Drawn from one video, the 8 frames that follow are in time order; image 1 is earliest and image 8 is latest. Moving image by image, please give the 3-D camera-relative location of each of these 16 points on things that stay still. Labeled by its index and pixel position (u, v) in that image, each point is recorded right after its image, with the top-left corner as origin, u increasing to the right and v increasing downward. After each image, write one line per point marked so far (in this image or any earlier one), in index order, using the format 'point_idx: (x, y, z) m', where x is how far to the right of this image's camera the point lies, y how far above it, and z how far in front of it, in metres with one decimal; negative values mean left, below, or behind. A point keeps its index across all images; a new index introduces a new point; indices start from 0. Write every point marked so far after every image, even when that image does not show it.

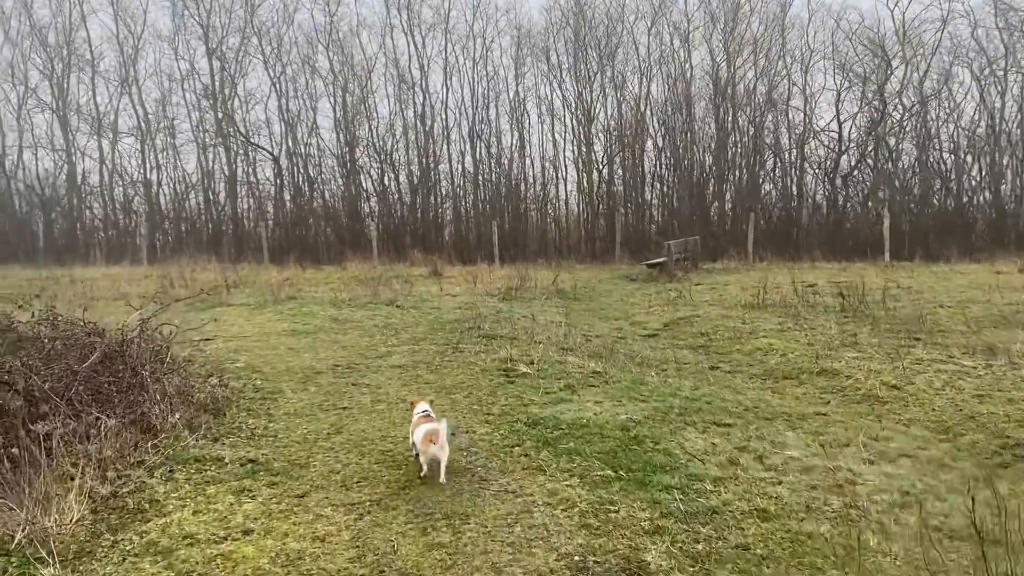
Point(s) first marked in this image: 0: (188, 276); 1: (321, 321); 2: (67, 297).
0: (-5.4, +0.2, +14.1) m
1: (-2.0, -0.3, +8.7) m
2: (-6.4, -0.1, +12.3) m
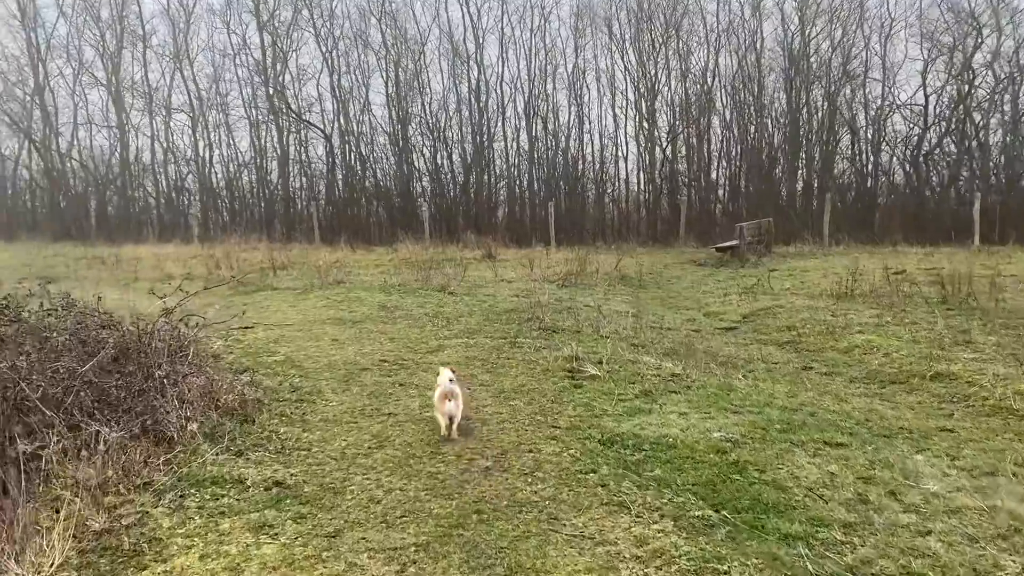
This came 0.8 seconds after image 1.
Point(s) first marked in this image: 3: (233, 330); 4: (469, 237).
0: (-4.5, +0.5, +13.7) m
1: (-1.4, -0.2, +8.1) m
2: (-5.6, +0.2, +12.0) m
3: (-2.3, -0.4, +7.0) m
4: (-0.8, +1.0, +16.4) m
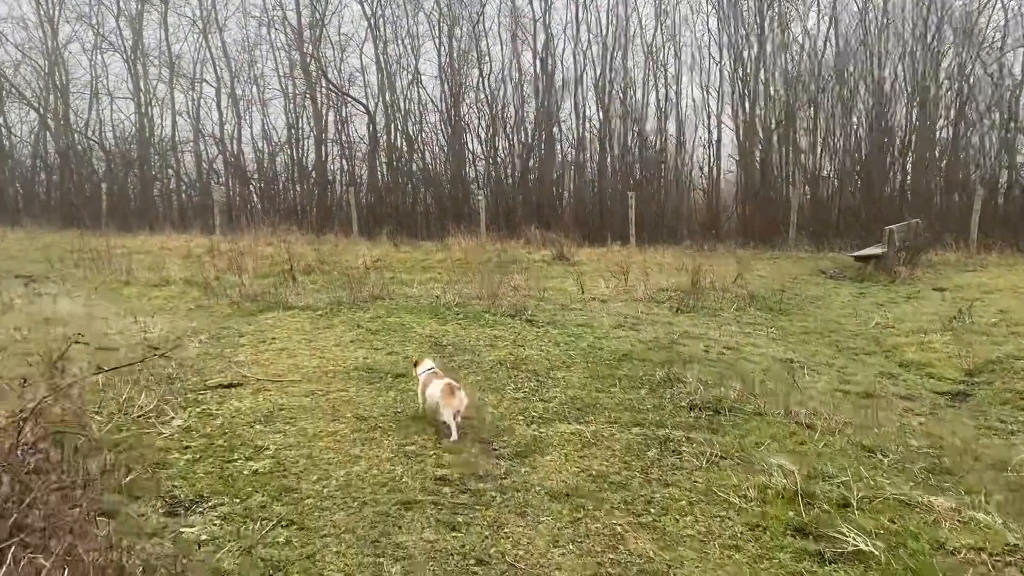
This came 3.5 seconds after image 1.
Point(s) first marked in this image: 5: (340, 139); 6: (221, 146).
0: (-3.4, +0.5, +11.3) m
1: (-0.7, -0.4, +5.5) m
2: (-4.6, +0.1, +9.6) m
3: (-1.6, -0.6, +4.5) m
4: (+0.3, +0.9, +13.8) m
5: (-3.7, +3.2, +18.2) m
6: (-6.6, +3.2, +19.2) m
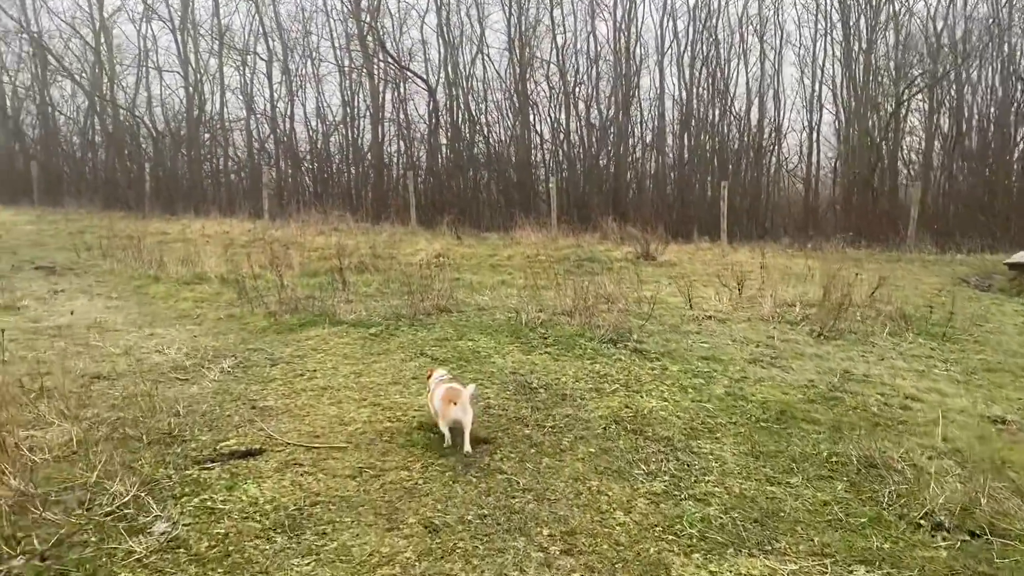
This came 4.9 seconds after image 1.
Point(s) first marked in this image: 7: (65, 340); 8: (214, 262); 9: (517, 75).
0: (-2.5, +0.5, +10.0) m
1: (-0.1, -0.5, +4.2) m
2: (-3.8, +0.1, +8.5) m
3: (-1.1, -0.7, +3.2) m
4: (+1.4, +0.9, +12.4) m
5: (-2.3, +3.4, +17.0) m
6: (-5.1, +3.5, +18.1) m
7: (-2.9, -0.4, +5.4) m
8: (-3.1, +0.3, +8.8) m
9: (+0.1, +4.0, +15.7) m
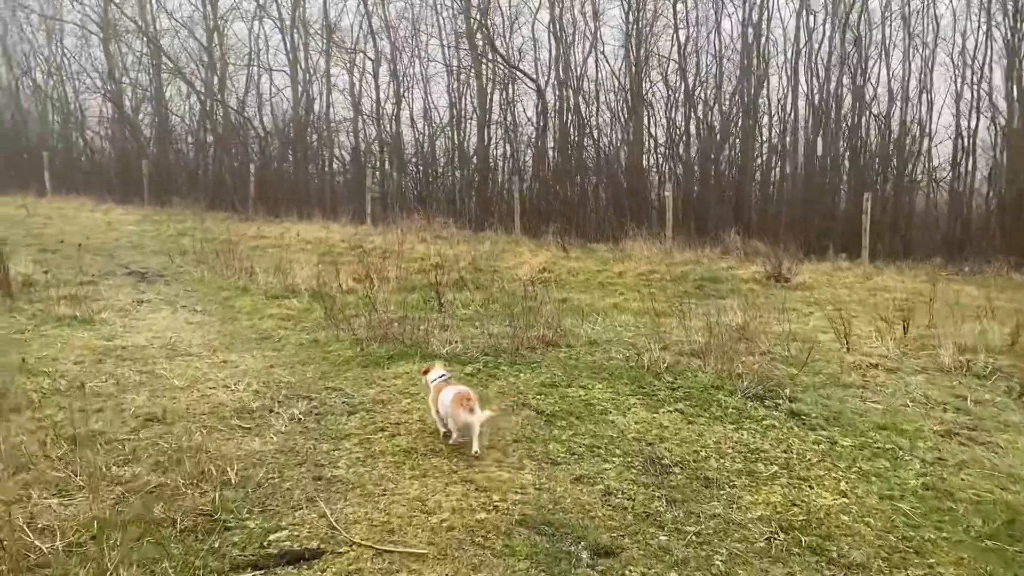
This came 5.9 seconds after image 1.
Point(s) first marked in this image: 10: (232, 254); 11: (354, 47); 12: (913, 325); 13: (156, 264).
0: (-1.3, +0.4, +9.4) m
1: (+0.4, -0.7, +3.3) m
2: (-2.8, 0.0, +8.0) m
3: (-0.8, -0.8, +2.4) m
4: (+2.9, +0.6, +11.2) m
5: (-0.1, +3.2, +16.2) m
6: (-2.8, +3.4, +17.7) m
7: (-2.2, -0.5, +4.9) m
8: (-2.0, +0.2, +8.3) m
9: (+2.1, +3.7, +14.7) m
10: (-3.0, +0.4, +9.0) m
11: (-3.5, +5.3, +18.6) m
12: (+3.0, -0.3, +6.2) m
13: (-3.8, +0.3, +9.0) m
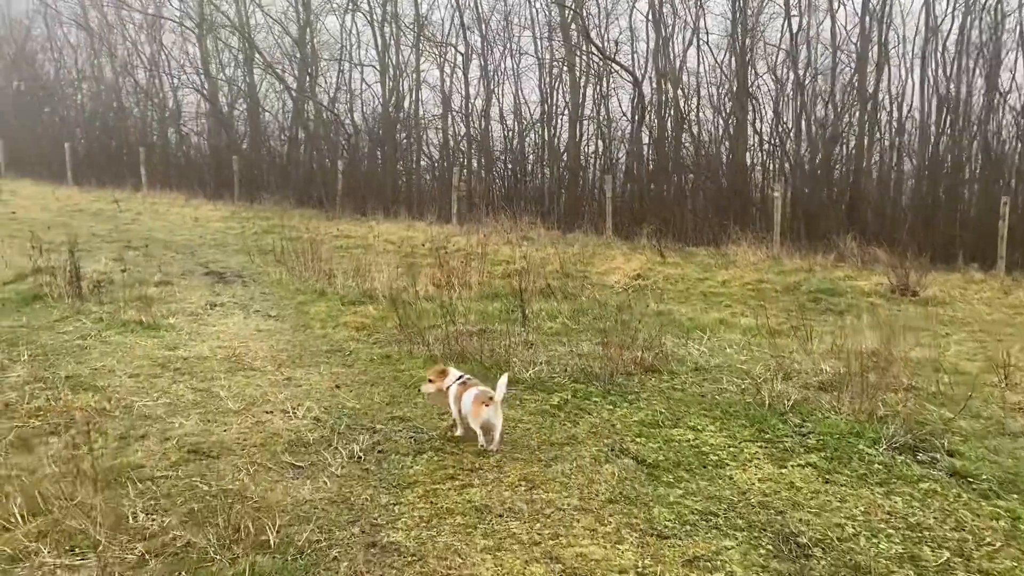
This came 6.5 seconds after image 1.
0: (-0.3, +0.3, +8.9) m
1: (+0.7, -0.8, +2.6) m
2: (-1.9, 0.0, +7.6) m
3: (-0.5, -0.9, +1.8) m
4: (+4.1, +0.5, +10.3) m
5: (+1.6, +3.2, +15.5) m
6: (-0.9, +3.4, +17.3) m
7: (-1.7, -0.5, +4.5) m
8: (-1.2, +0.1, +7.8) m
9: (+3.7, +3.6, +13.8) m
10: (-2.0, +0.3, +8.6) m
11: (-1.5, +5.3, +18.2) m
12: (+3.6, -0.4, +5.3) m
13: (-2.8, +0.3, +8.8) m
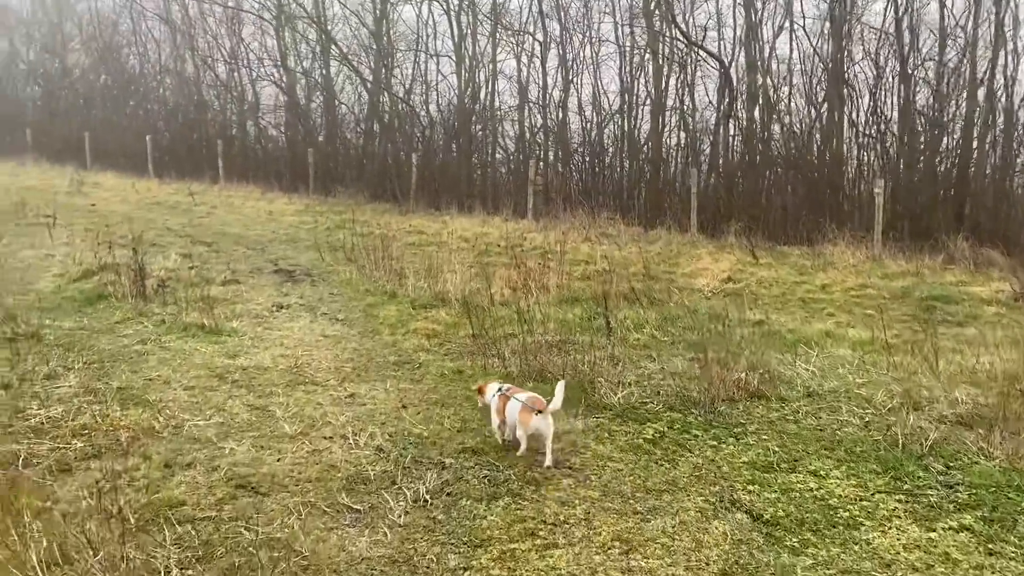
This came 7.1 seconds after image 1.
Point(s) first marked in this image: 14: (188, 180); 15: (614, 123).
0: (+0.5, +0.3, +8.4) m
1: (+0.9, -0.9, +2.1) m
2: (-1.3, 0.0, +7.3) m
3: (-0.4, -1.0, +1.4) m
4: (+5.0, +0.5, +9.4) m
5: (+3.0, +3.2, +14.8) m
6: (+0.6, +3.4, +16.7) m
7: (-1.3, -0.5, +4.1) m
8: (-0.5, +0.1, +7.4) m
9: (+4.9, +3.6, +12.9) m
10: (-1.3, +0.3, +8.3) m
11: (+0.2, +5.4, +17.7) m
12: (+4.0, -0.5, +4.5) m
13: (-2.1, +0.3, +8.5) m
14: (-6.5, +2.2, +17.0) m
15: (+1.9, +3.1, +16.0) m
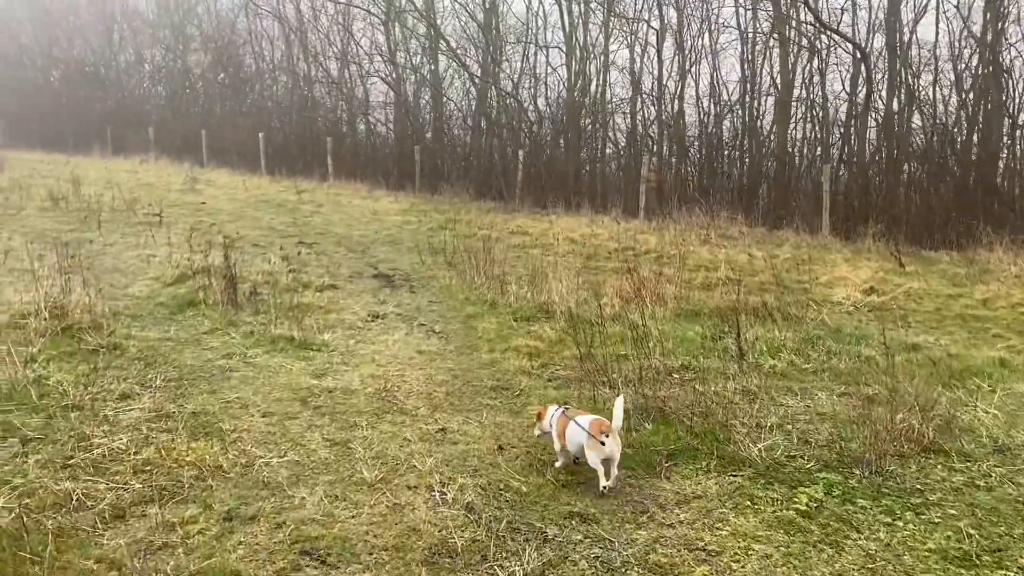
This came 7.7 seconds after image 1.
0: (+1.5, +0.2, +7.6) m
1: (+1.1, -1.0, +1.3) m
2: (-0.4, 0.0, +6.8) m
3: (-0.2, -1.1, +0.9) m
4: (+6.1, +0.3, +8.1) m
5: (+4.8, +3.1, +13.7) m
6: (+2.7, +3.4, +15.9) m
7: (-0.8, -0.6, +3.6) m
8: (+0.4, 0.0, +6.8) m
9: (+6.5, +3.5, +11.6) m
10: (-0.2, +0.3, +7.8) m
11: (+2.5, +5.4, +16.9) m
12: (+4.5, -0.7, +3.4) m
13: (-1.0, +0.2, +8.1) m
14: (-4.3, +2.2, +17.0) m
15: (+3.9, +3.1, +15.0) m
